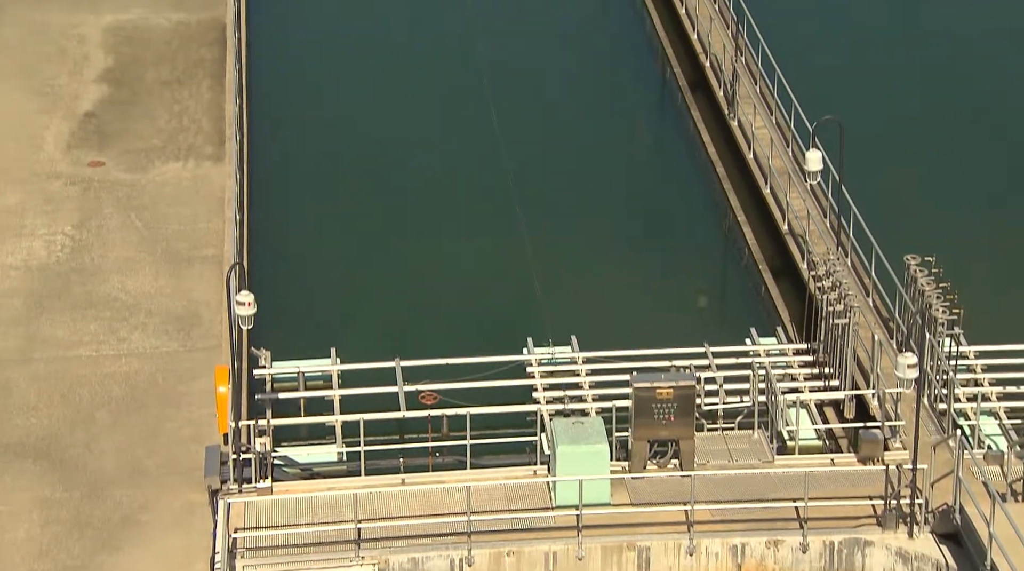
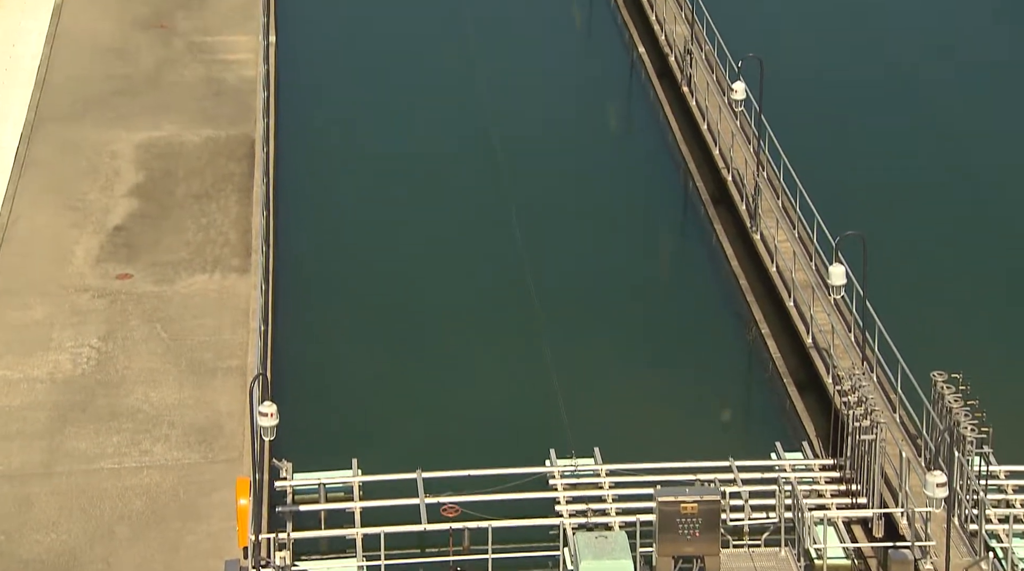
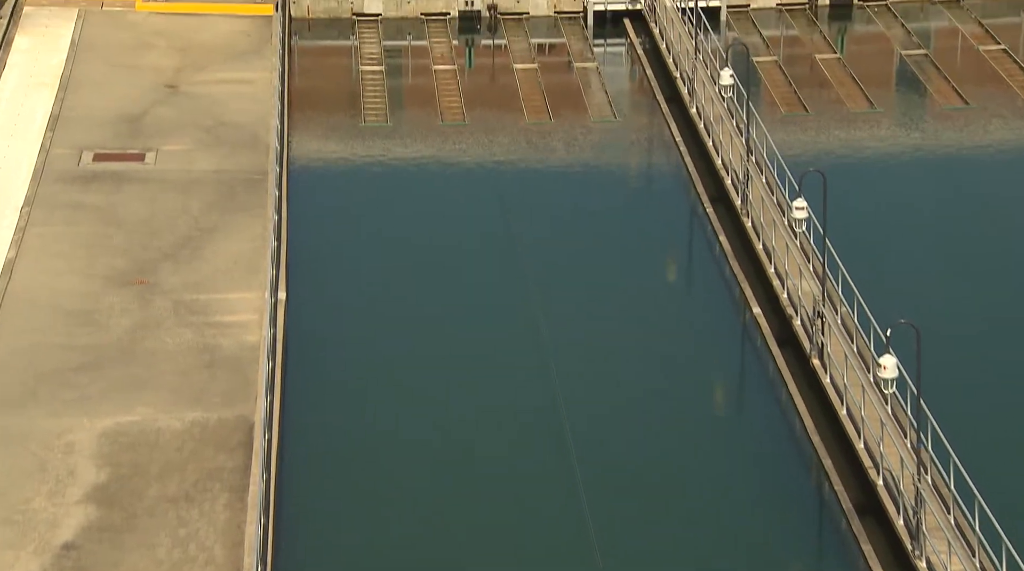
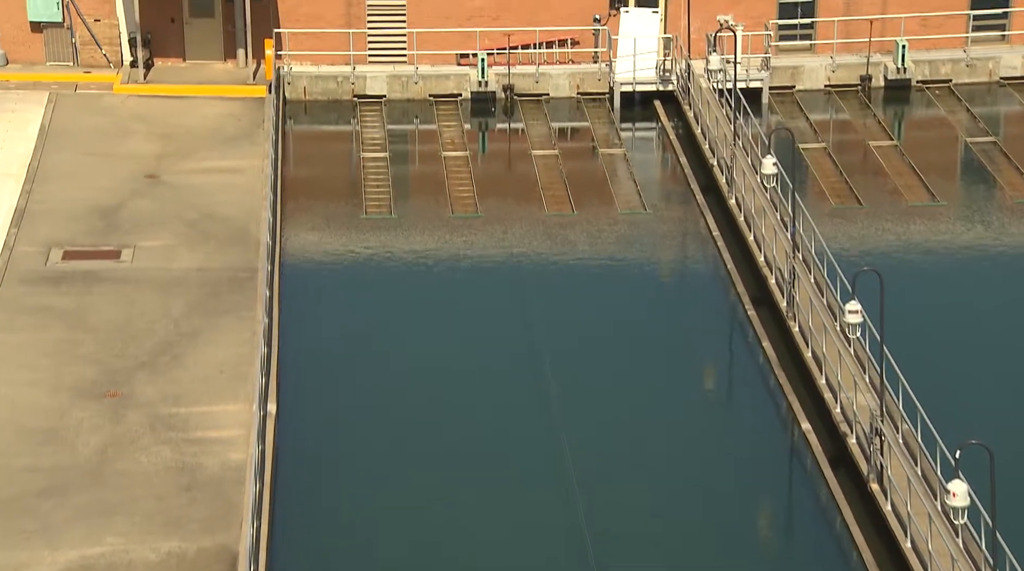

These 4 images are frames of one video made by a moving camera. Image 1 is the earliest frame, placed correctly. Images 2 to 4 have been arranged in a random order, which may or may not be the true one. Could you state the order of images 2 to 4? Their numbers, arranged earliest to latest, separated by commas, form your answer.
2, 3, 4
